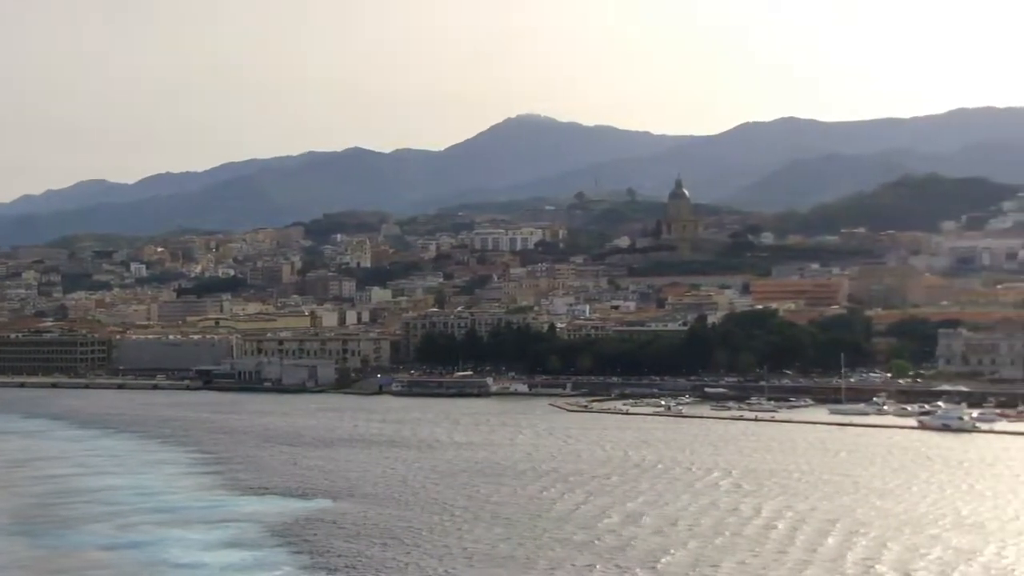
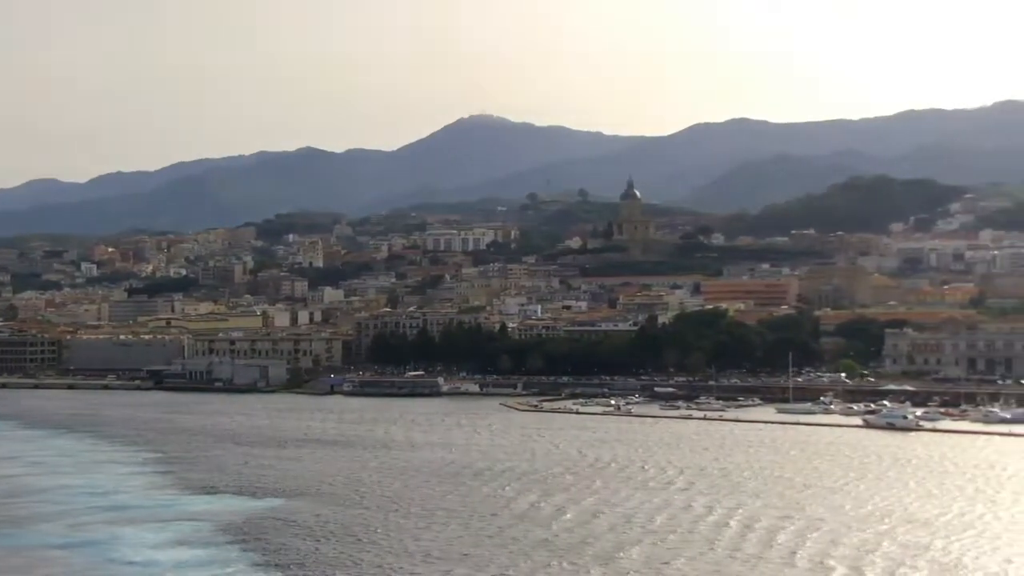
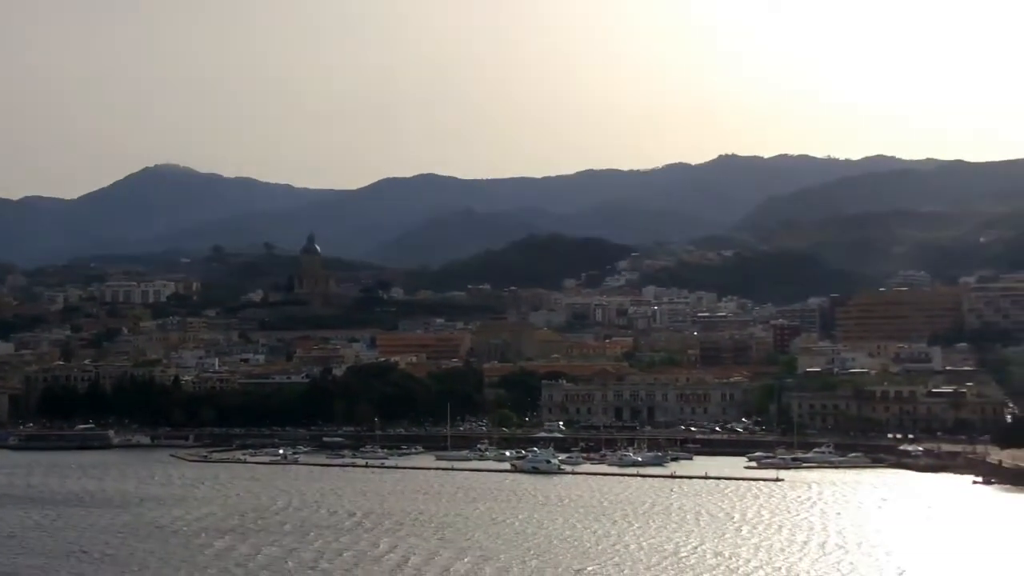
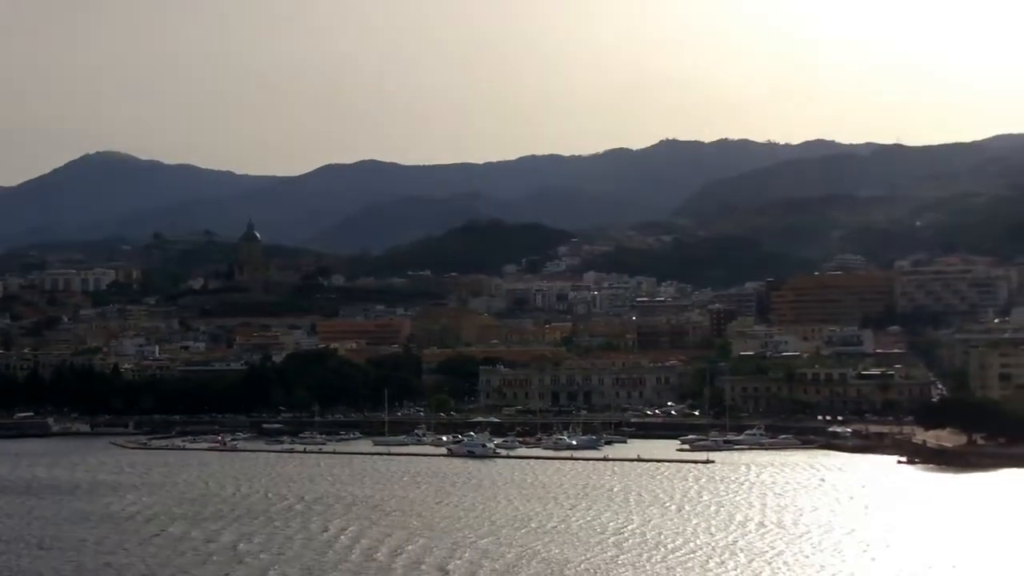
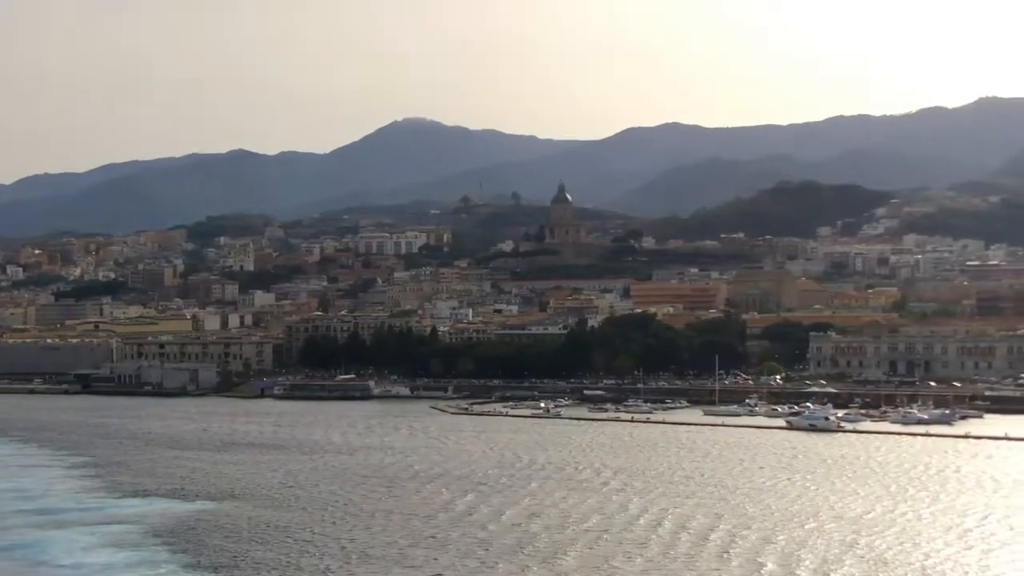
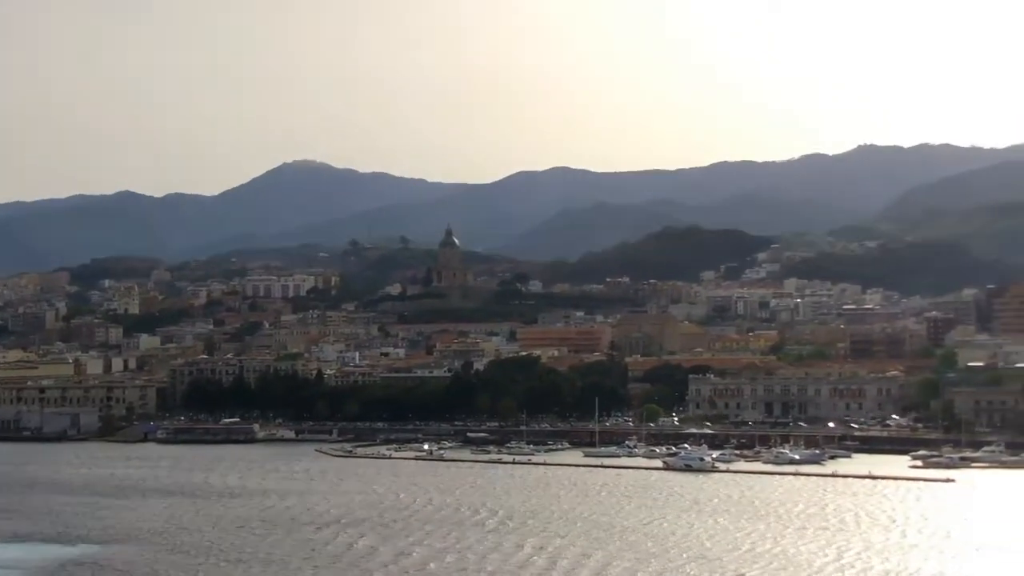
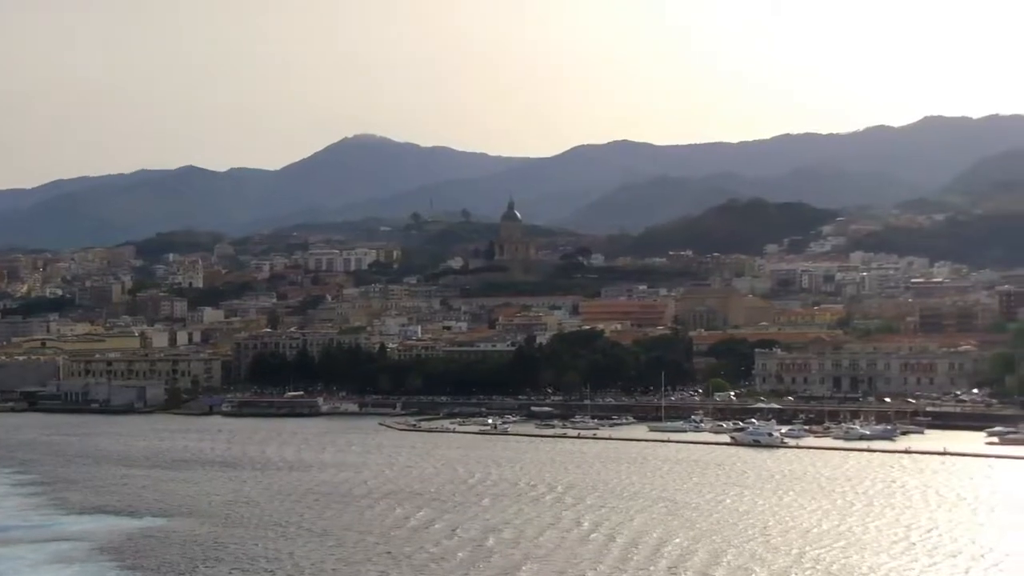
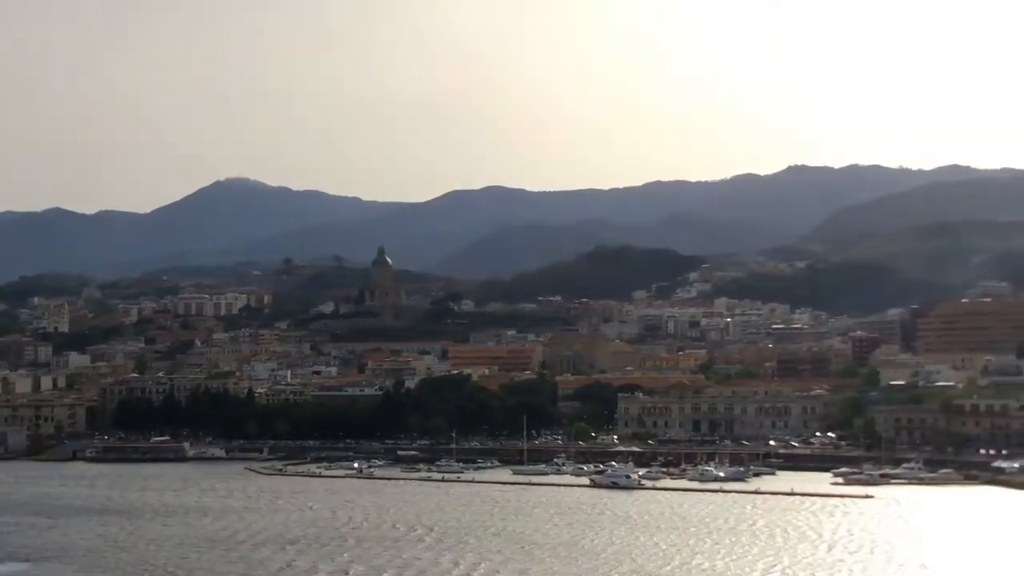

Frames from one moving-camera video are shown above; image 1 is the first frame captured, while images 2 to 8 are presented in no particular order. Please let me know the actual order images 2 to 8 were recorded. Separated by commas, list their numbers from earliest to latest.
2, 5, 7, 6, 8, 3, 4
